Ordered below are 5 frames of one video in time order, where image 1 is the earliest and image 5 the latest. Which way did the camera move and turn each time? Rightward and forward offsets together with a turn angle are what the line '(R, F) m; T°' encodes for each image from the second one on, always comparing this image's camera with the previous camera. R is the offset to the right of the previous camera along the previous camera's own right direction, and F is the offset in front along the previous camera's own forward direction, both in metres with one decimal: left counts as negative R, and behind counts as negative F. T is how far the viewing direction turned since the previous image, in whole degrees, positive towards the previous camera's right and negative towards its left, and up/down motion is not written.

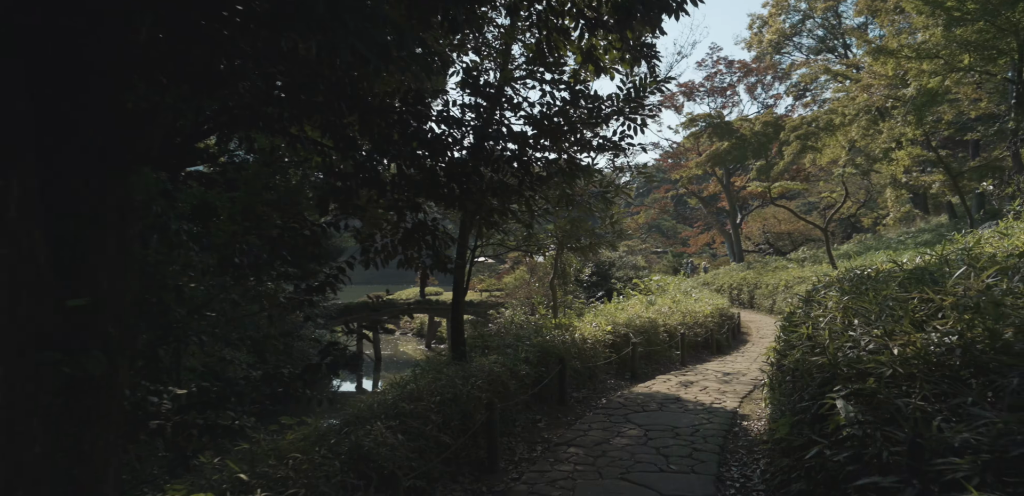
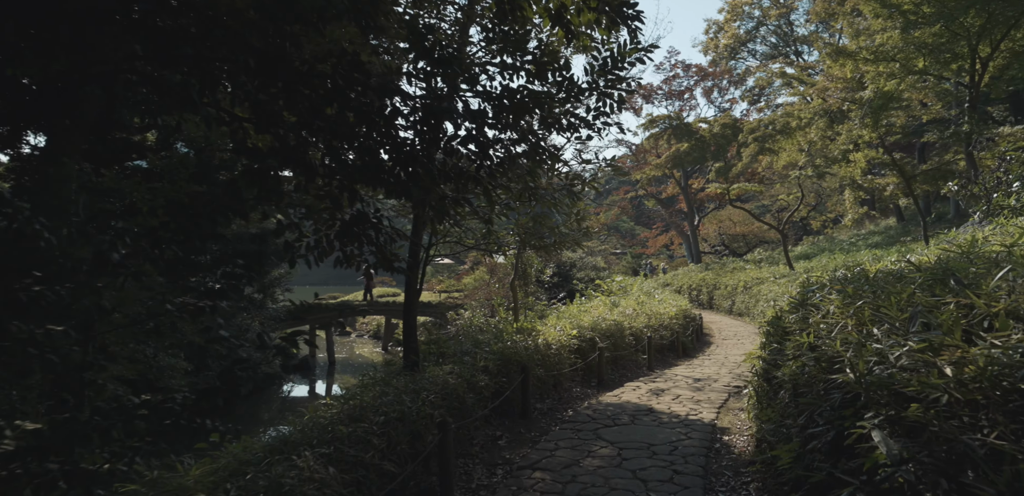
(0.0, +0.7) m; +3°
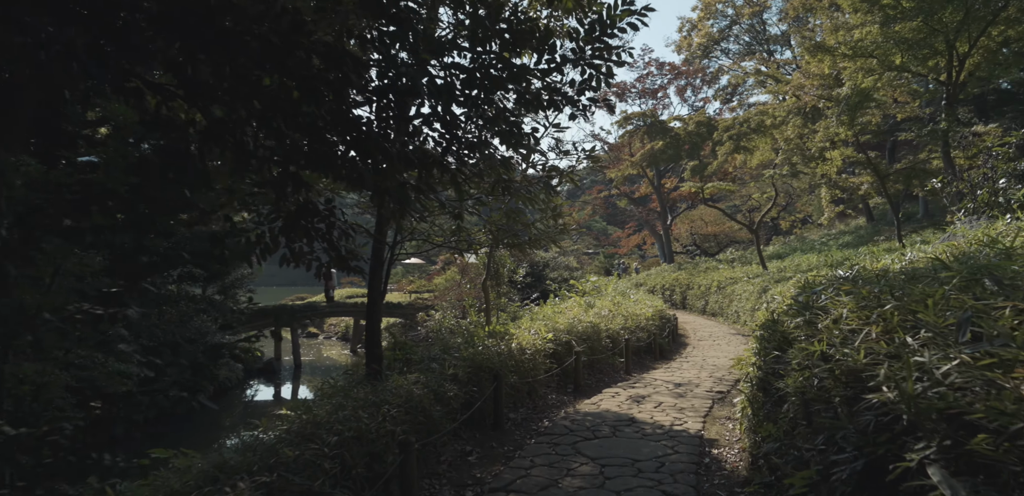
(0.0, +0.5) m; +2°
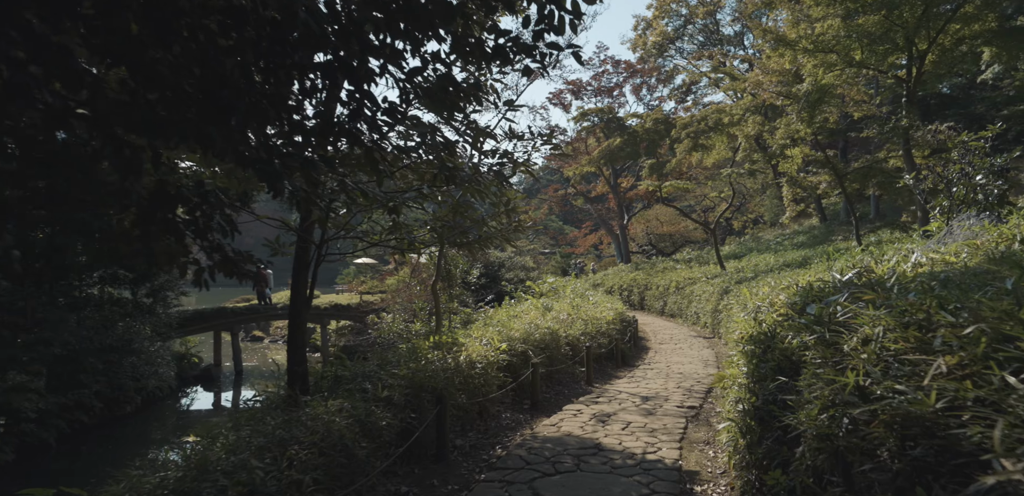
(+0.1, +0.9) m; +3°
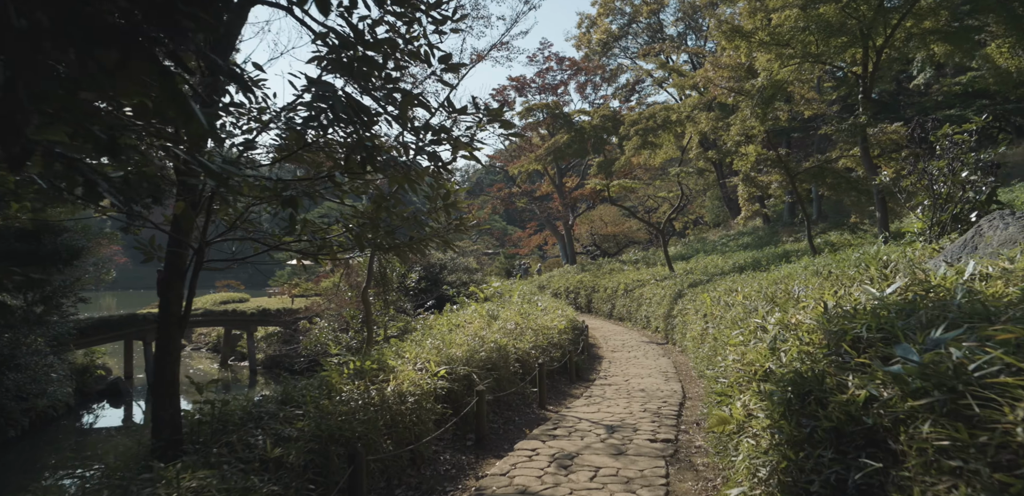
(0.0, +1.3) m; +5°
